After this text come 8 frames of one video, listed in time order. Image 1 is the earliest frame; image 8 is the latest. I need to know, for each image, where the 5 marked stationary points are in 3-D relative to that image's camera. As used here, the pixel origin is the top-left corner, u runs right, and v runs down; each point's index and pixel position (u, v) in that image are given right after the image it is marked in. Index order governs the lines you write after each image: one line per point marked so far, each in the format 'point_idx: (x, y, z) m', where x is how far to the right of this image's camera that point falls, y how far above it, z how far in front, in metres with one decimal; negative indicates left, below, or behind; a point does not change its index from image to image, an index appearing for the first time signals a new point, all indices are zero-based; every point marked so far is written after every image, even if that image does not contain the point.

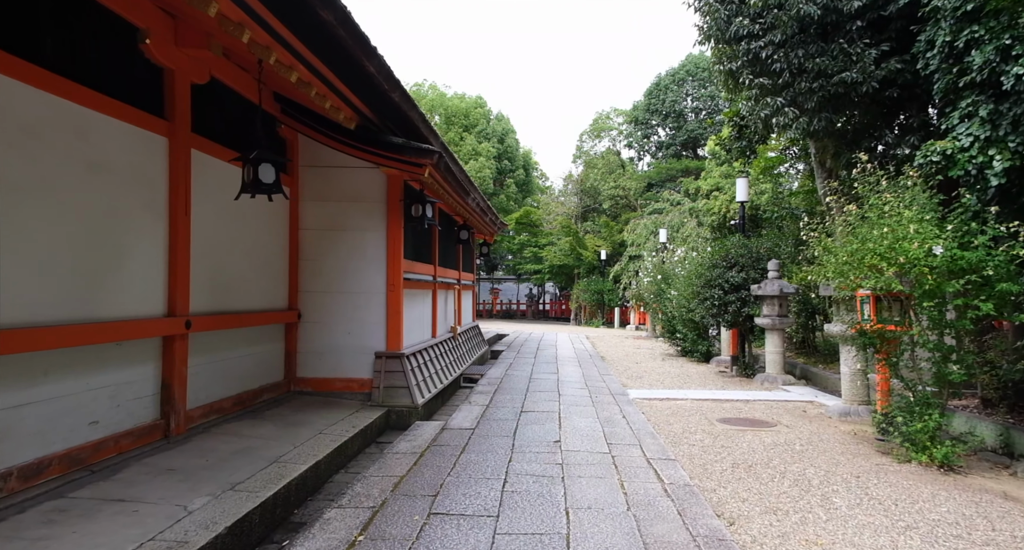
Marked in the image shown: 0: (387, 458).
0: (-0.8, -1.2, +4.0) m
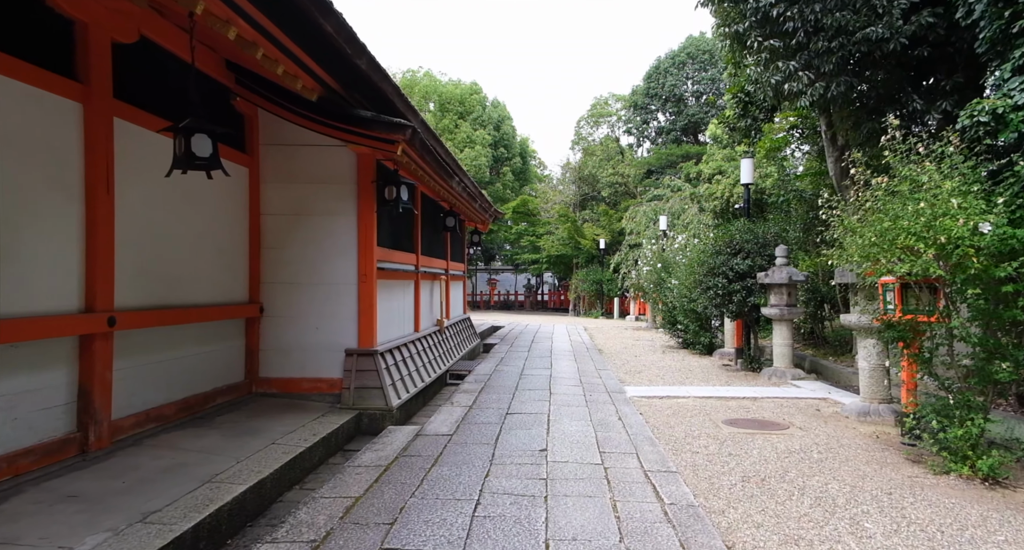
0: (-1.0, -1.1, +3.5) m
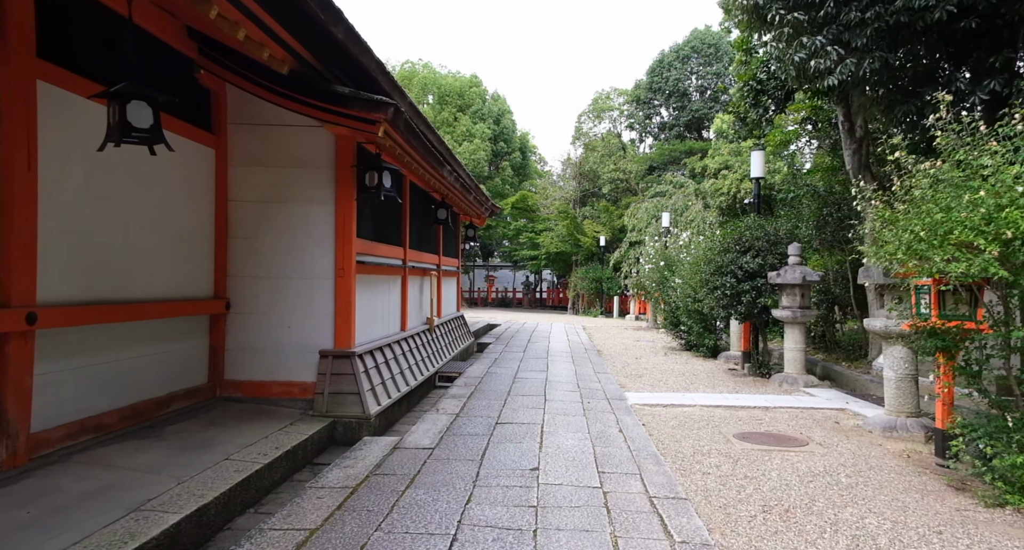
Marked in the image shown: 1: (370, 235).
0: (-1.0, -1.1, +3.1) m
1: (-1.2, +0.3, +5.3) m
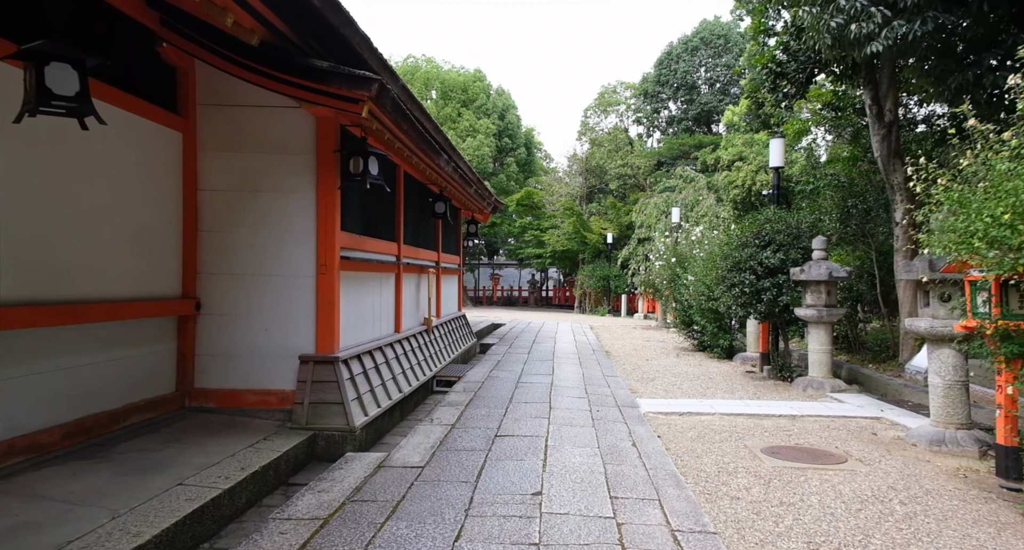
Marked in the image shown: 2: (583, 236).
0: (-1.0, -1.1, +2.6) m
1: (-1.2, +0.4, +4.9) m
2: (+2.3, +1.3, +19.7) m
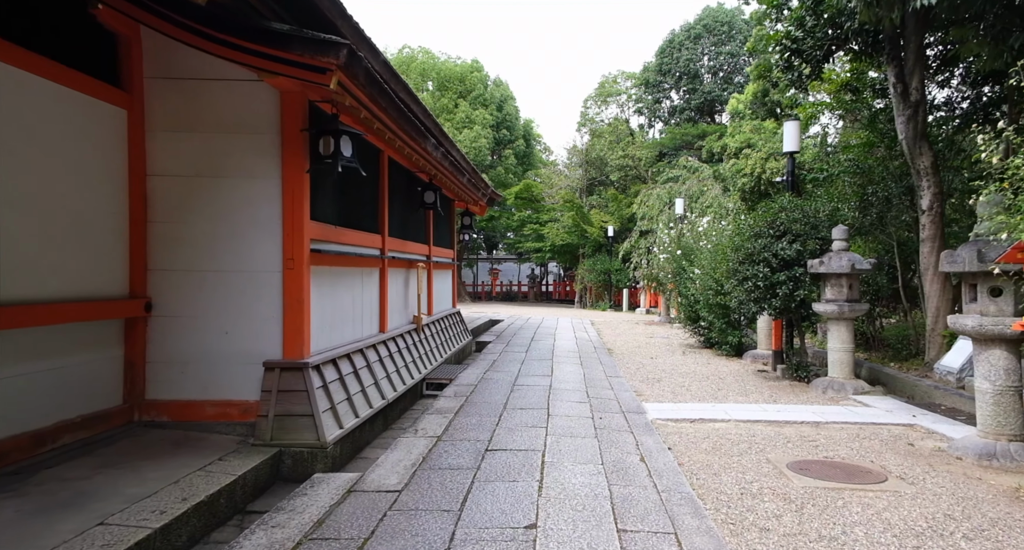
0: (-1.1, -1.1, +2.1) m
1: (-1.3, +0.4, +4.4) m
2: (+2.2, +1.4, +19.2) m
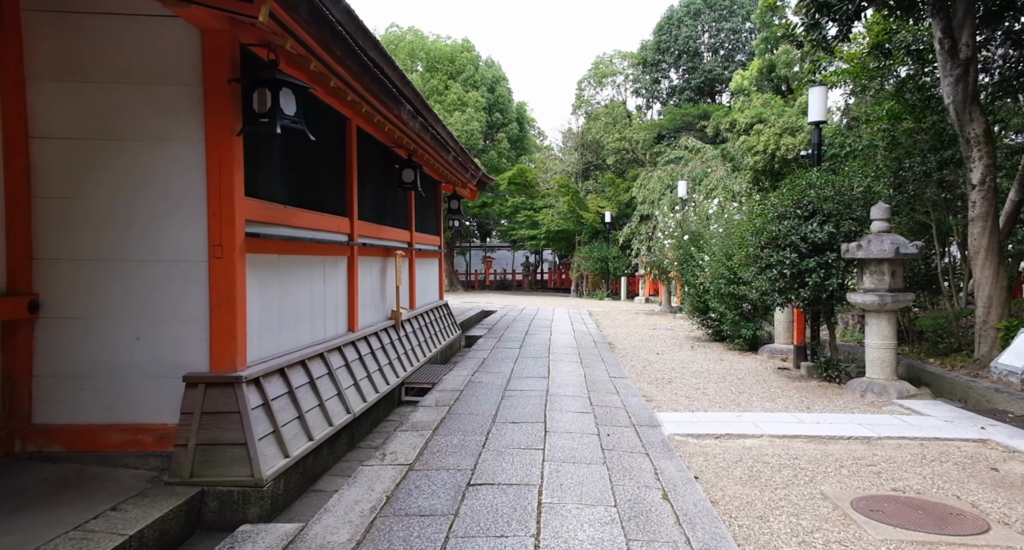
0: (-1.1, -1.1, +1.3) m
1: (-1.4, +0.5, +3.6) m
2: (+2.0, +1.8, +18.3) m
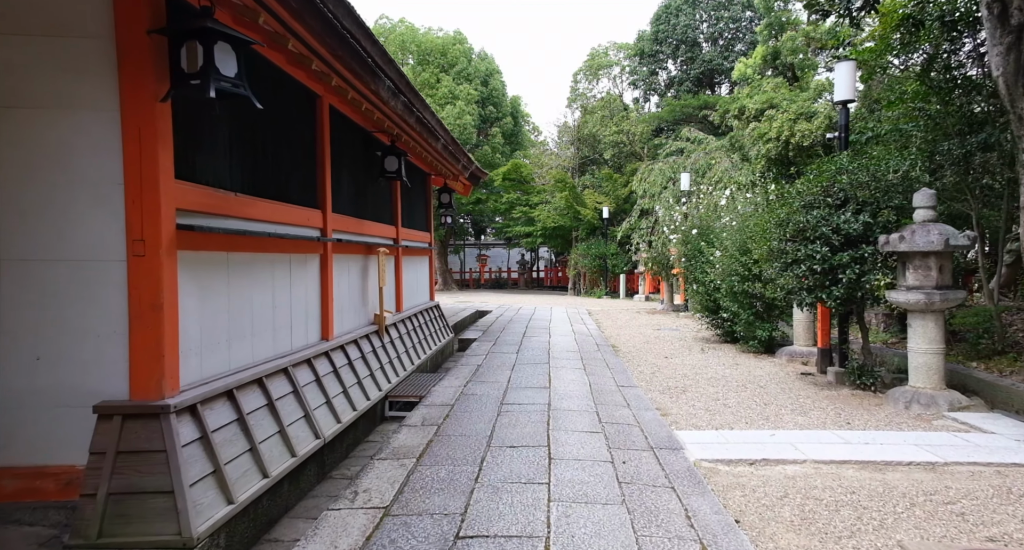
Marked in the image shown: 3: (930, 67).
0: (-1.1, -1.1, +0.7) m
1: (-1.4, +0.5, +2.9) m
2: (+1.9, +1.9, +17.7) m
3: (+4.2, +2.1, +6.0) m
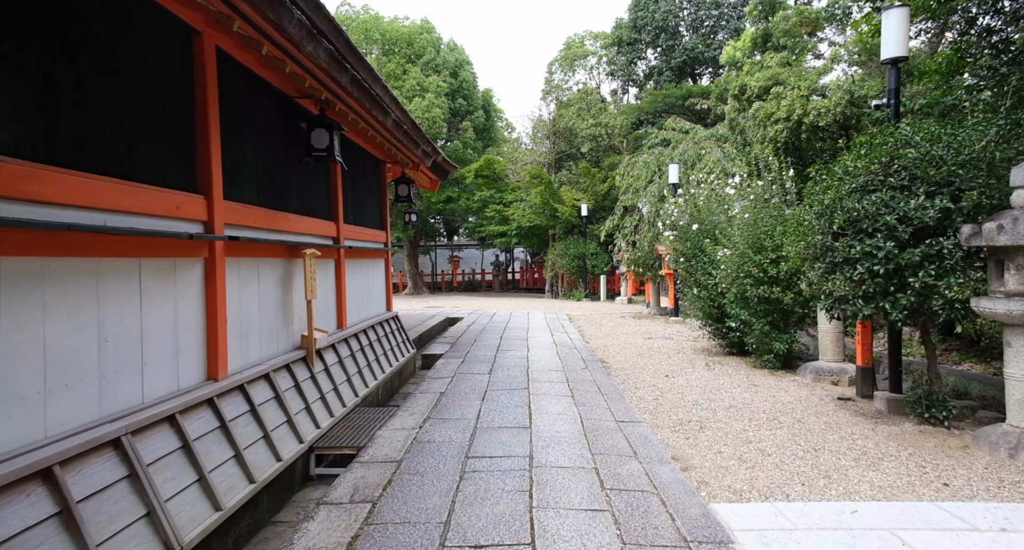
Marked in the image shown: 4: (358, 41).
0: (-1.1, -1.1, -0.6) m
1: (-1.5, +0.4, +1.7) m
2: (+1.1, +1.8, +16.6) m
3: (+3.9, +2.1, +5.0) m
4: (-4.9, +7.6, +19.5) m
